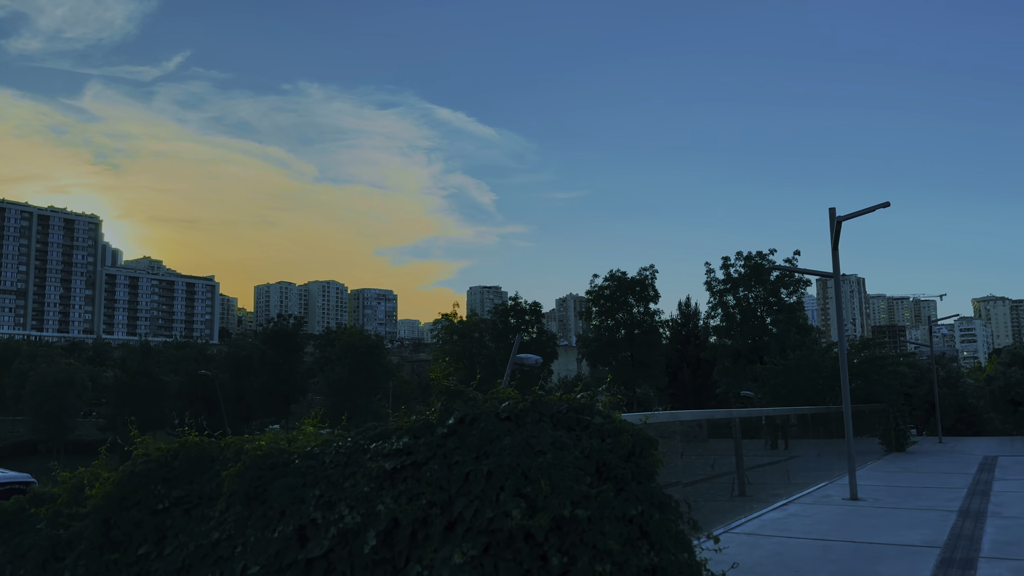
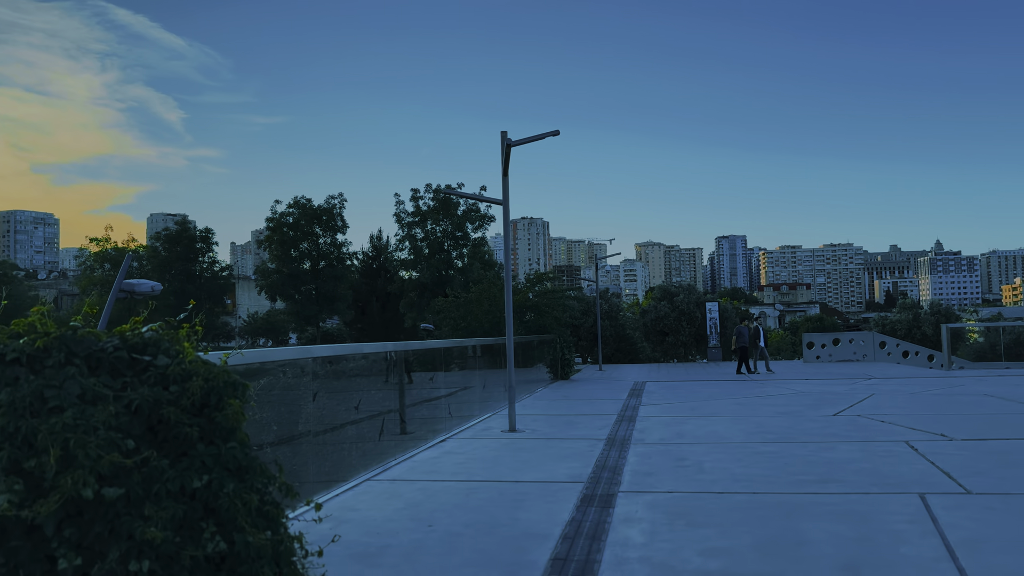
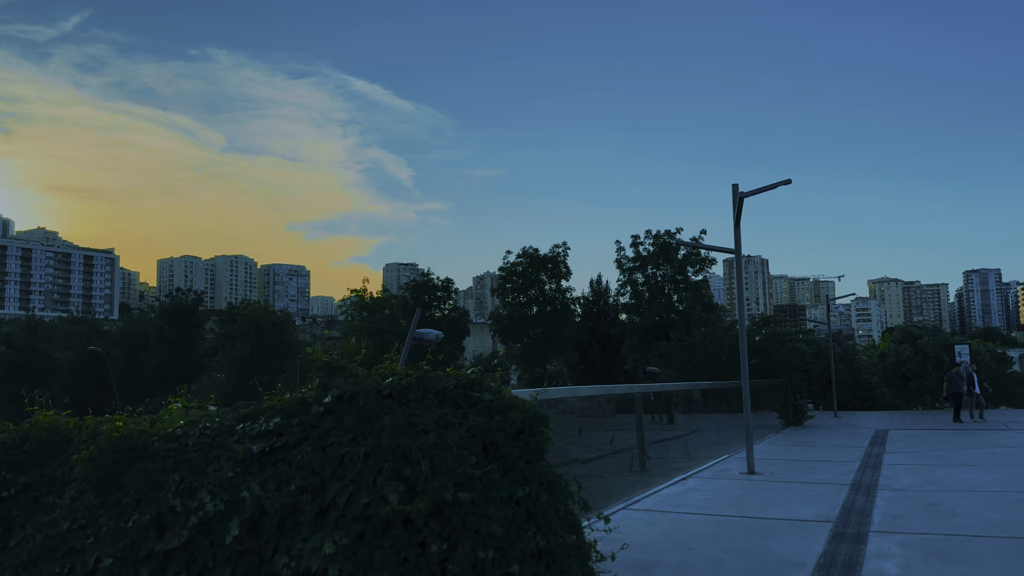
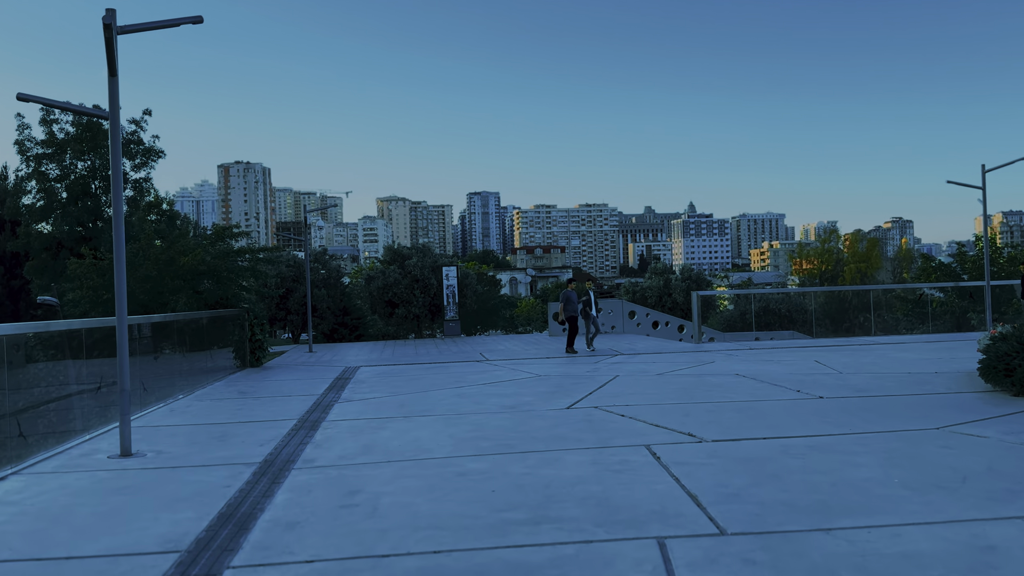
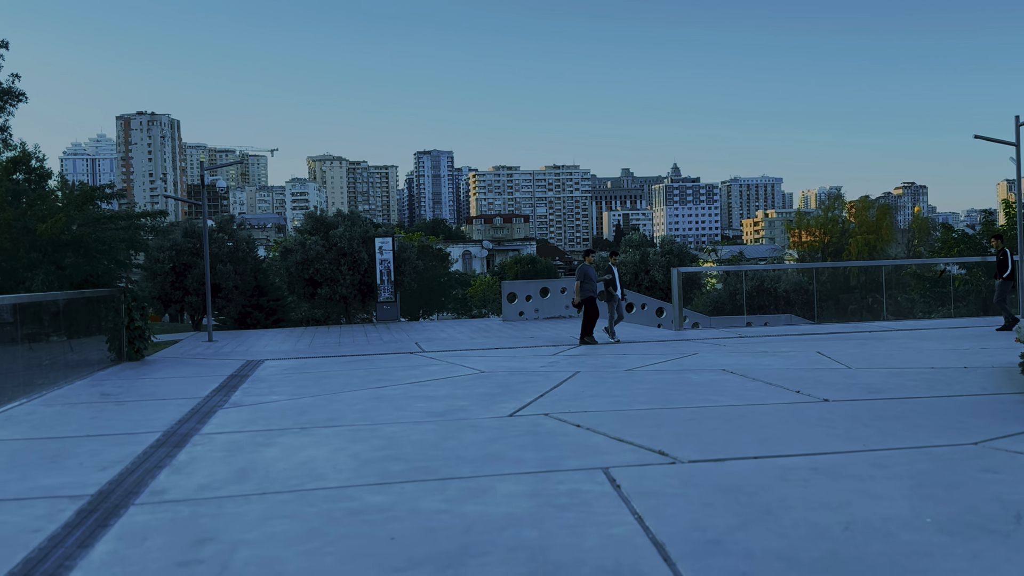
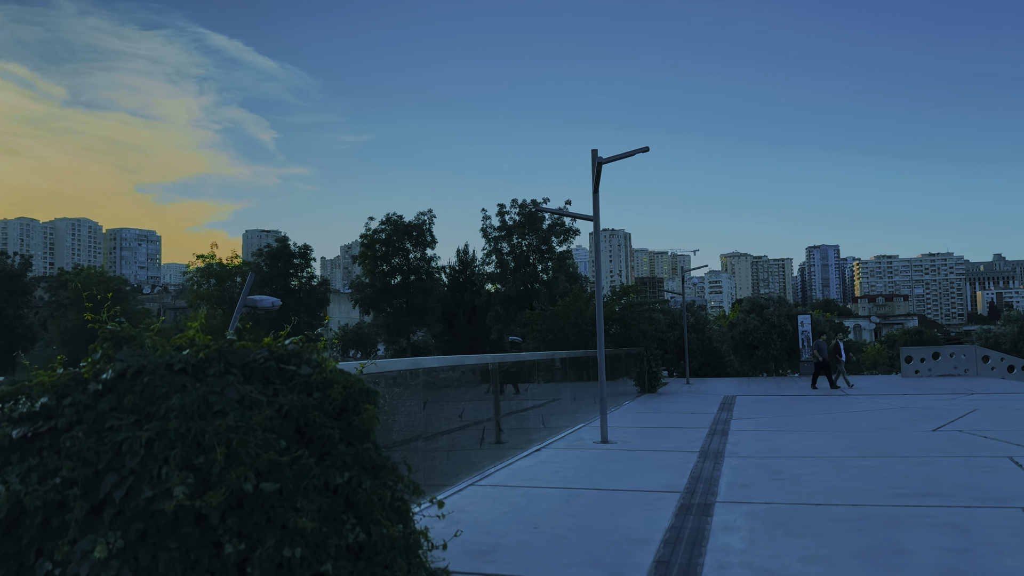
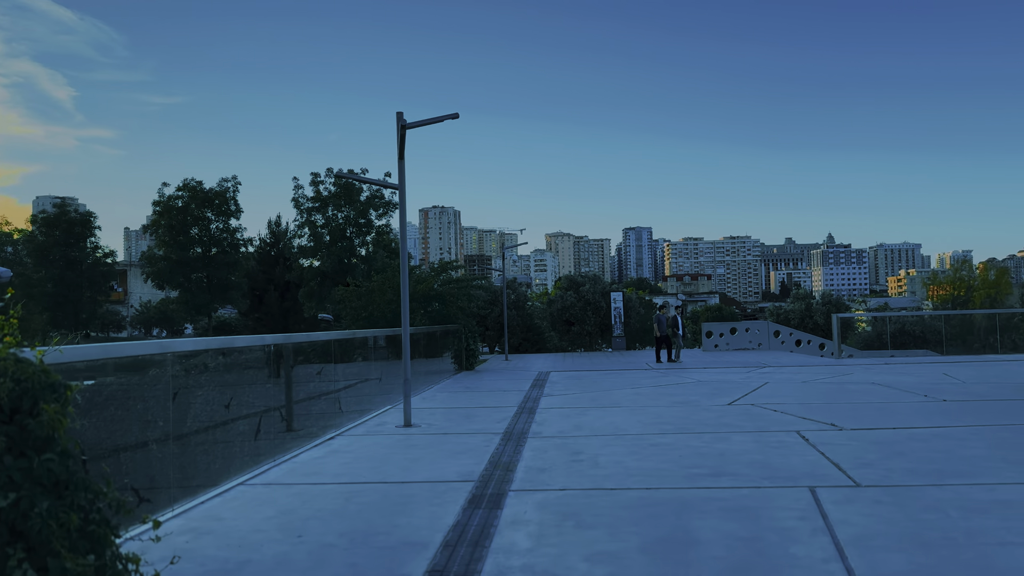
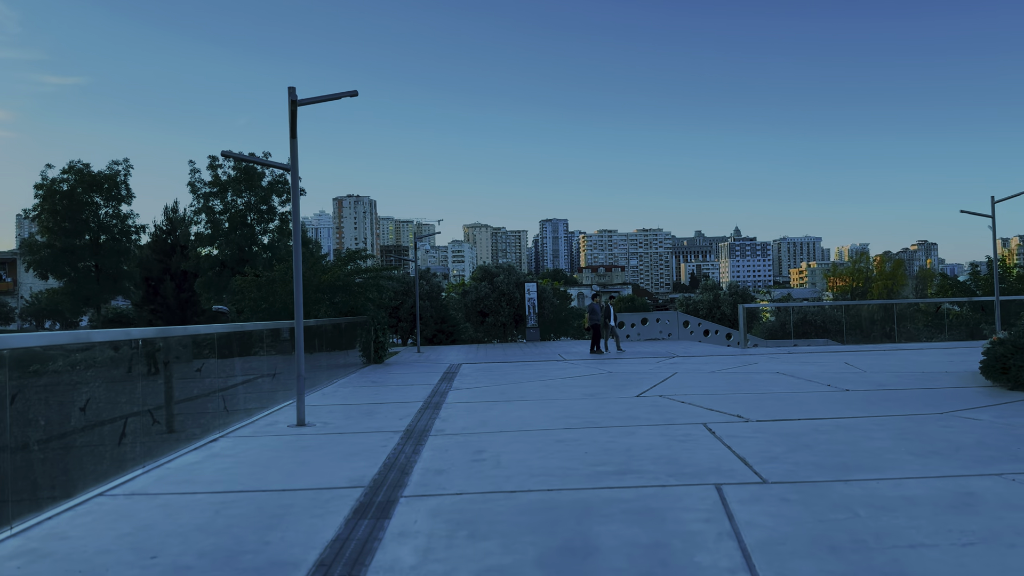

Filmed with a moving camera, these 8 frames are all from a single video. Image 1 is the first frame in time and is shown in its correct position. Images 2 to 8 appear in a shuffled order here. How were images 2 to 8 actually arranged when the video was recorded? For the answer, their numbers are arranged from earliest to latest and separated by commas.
3, 6, 2, 7, 8, 4, 5
